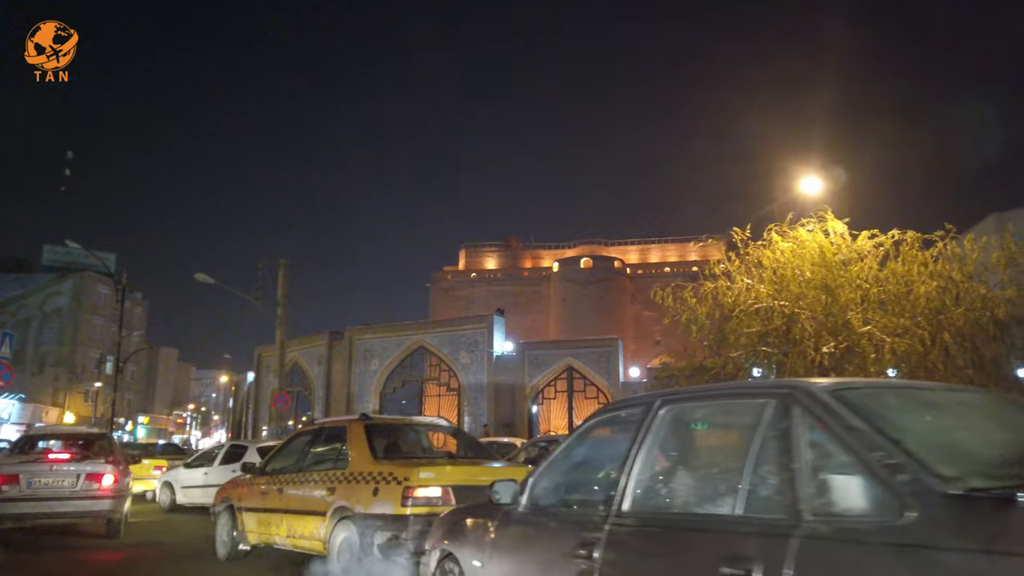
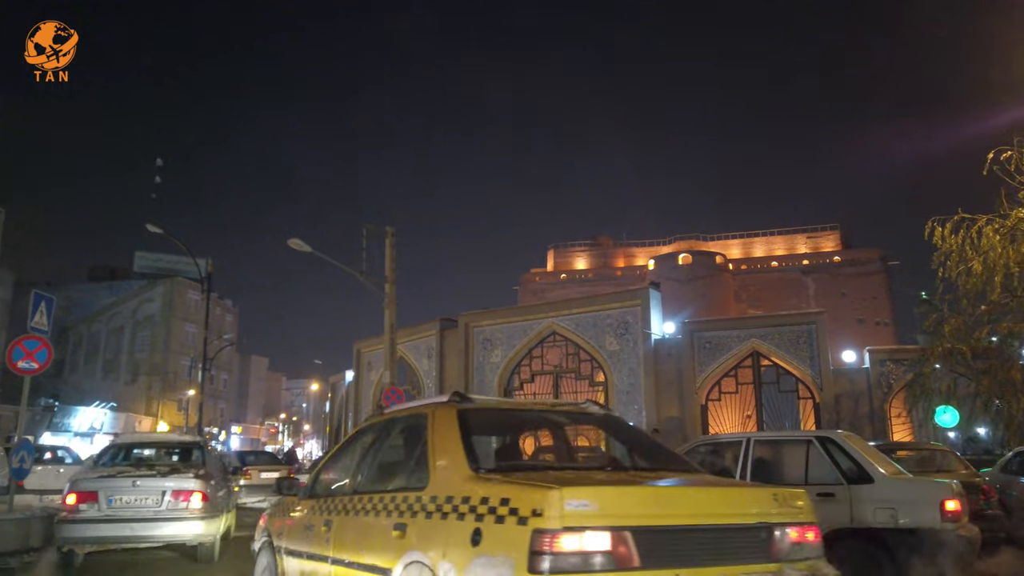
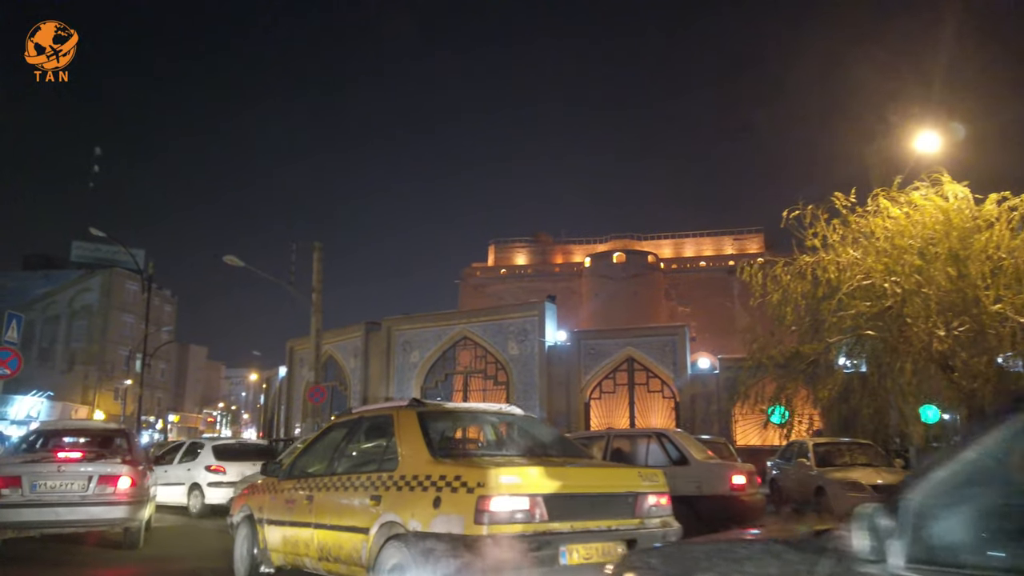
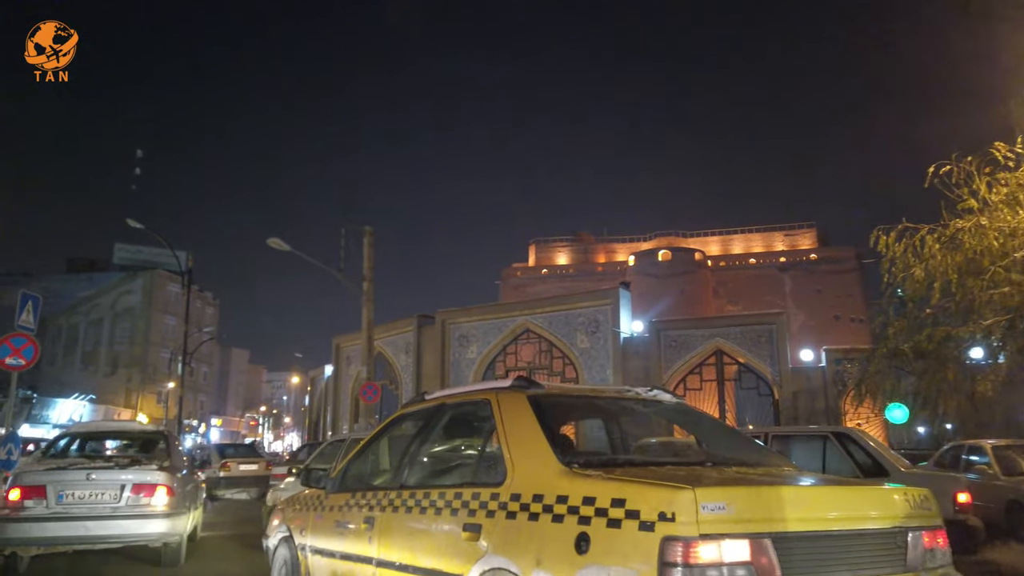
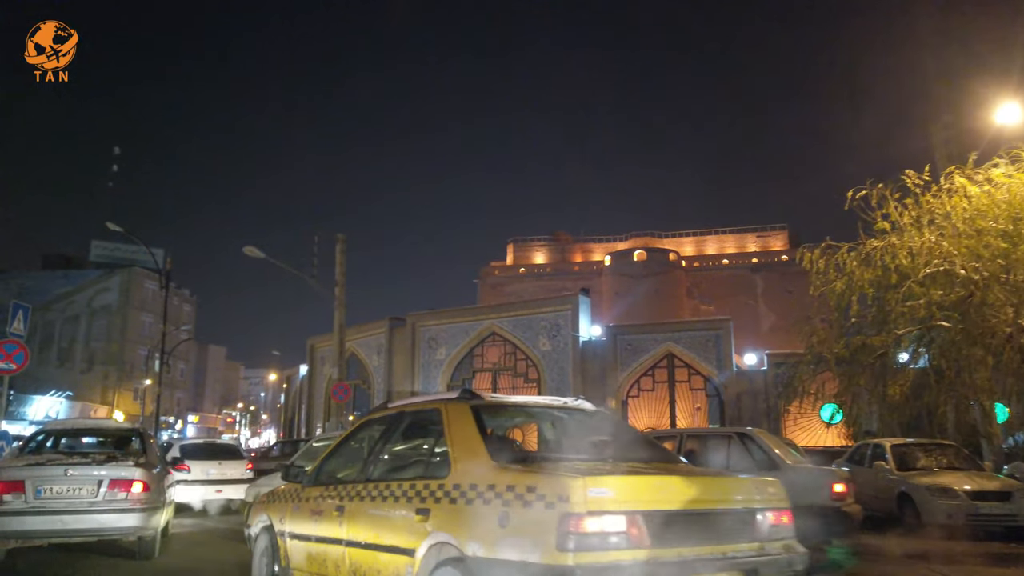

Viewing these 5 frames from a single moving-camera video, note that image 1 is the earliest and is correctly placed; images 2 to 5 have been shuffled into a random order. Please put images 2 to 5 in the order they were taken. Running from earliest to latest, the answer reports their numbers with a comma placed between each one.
3, 5, 4, 2
